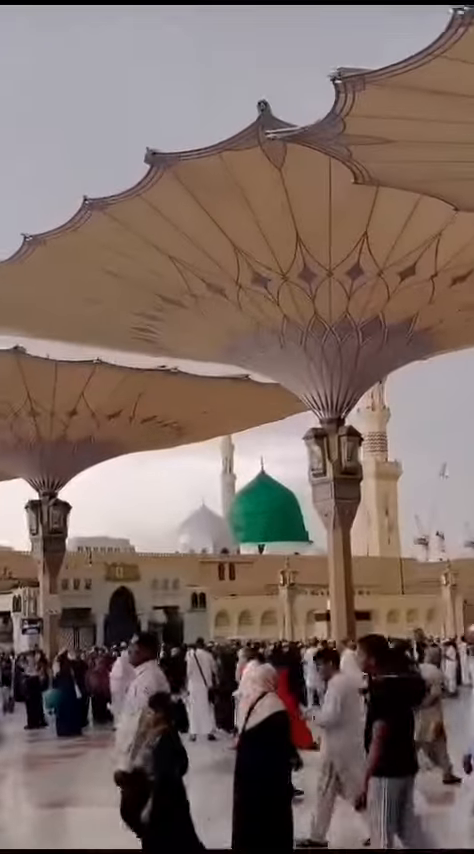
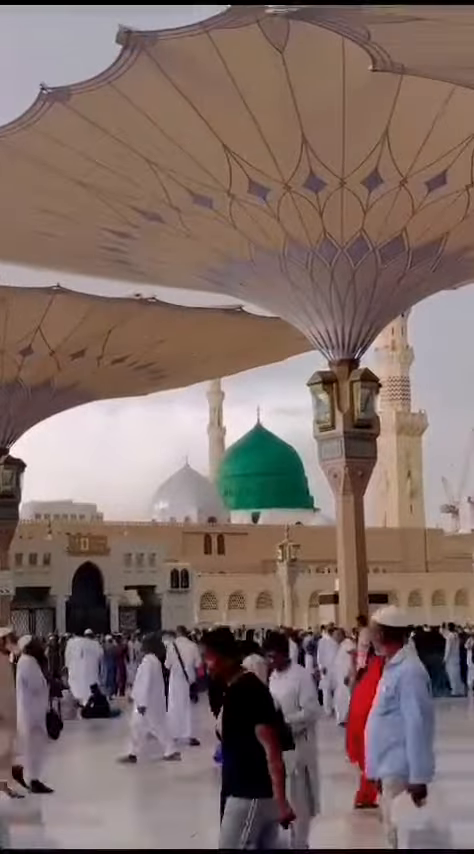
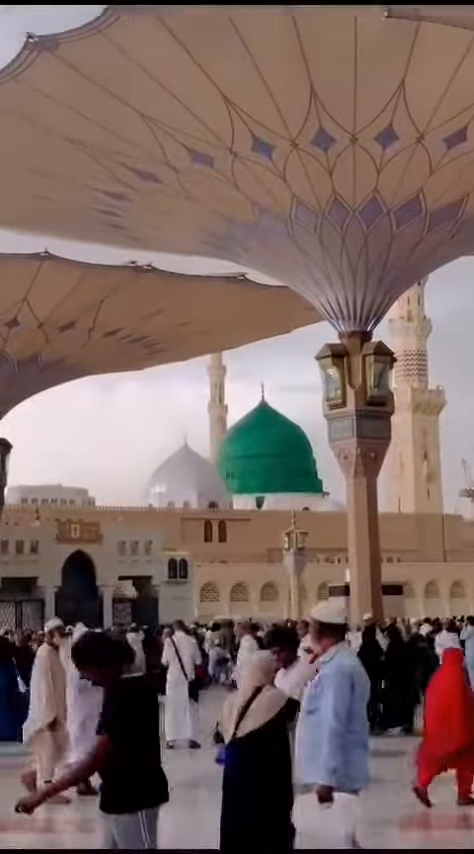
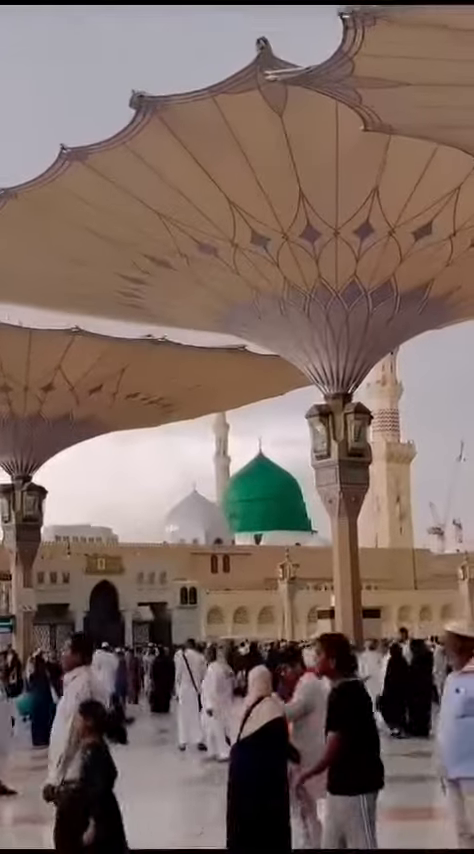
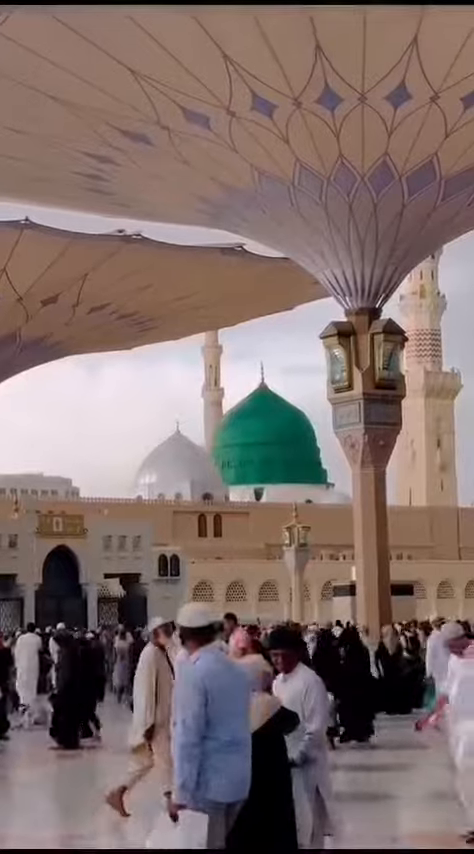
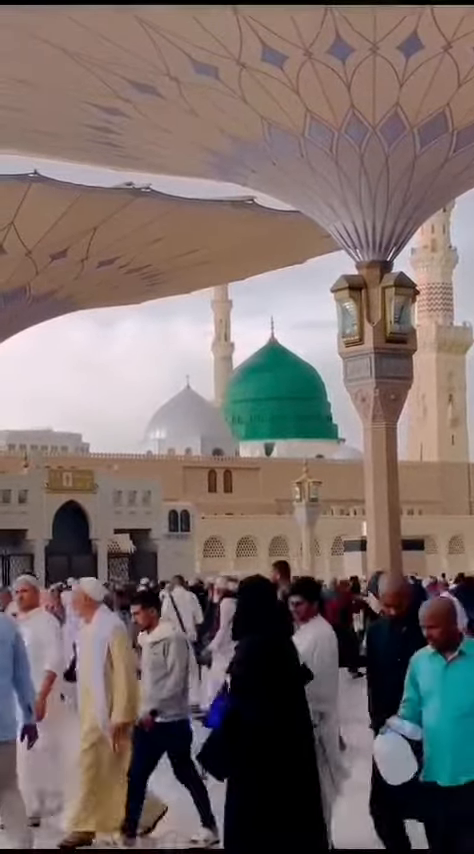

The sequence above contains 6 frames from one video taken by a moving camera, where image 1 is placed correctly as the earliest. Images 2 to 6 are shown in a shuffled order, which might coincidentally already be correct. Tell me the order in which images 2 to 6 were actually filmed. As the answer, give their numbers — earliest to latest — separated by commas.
4, 2, 3, 5, 6
